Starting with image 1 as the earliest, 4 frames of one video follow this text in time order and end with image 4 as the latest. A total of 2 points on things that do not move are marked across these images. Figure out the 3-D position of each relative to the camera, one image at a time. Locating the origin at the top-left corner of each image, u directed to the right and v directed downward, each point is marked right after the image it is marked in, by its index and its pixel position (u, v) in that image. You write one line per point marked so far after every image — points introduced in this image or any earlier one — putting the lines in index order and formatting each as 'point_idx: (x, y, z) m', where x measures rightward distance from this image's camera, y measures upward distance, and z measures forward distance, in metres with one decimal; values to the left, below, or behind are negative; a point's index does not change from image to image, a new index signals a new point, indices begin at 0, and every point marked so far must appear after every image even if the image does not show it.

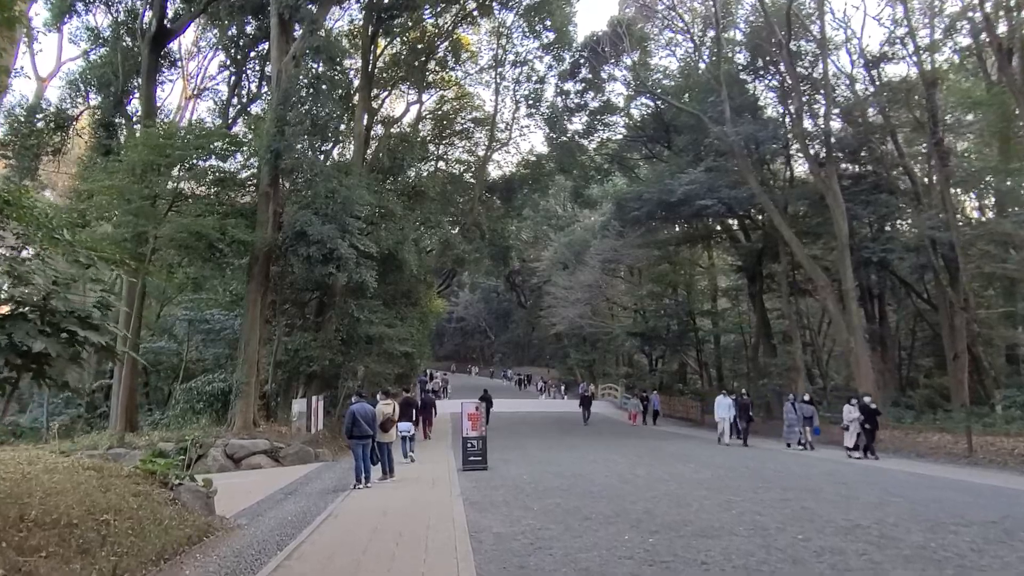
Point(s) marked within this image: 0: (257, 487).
0: (-4.3, -3.3, +13.2) m
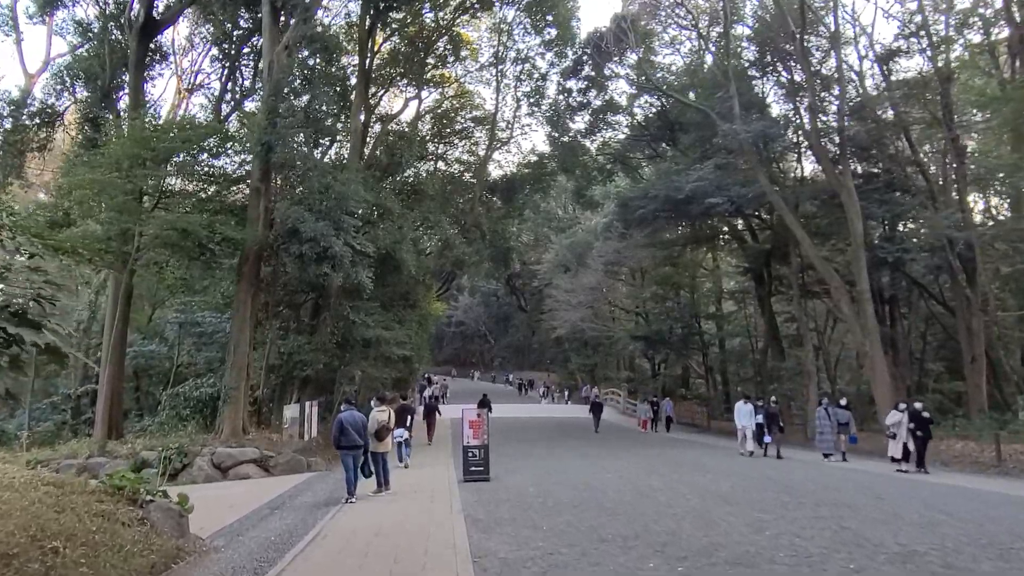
0: (-4.2, -3.3, +12.3) m
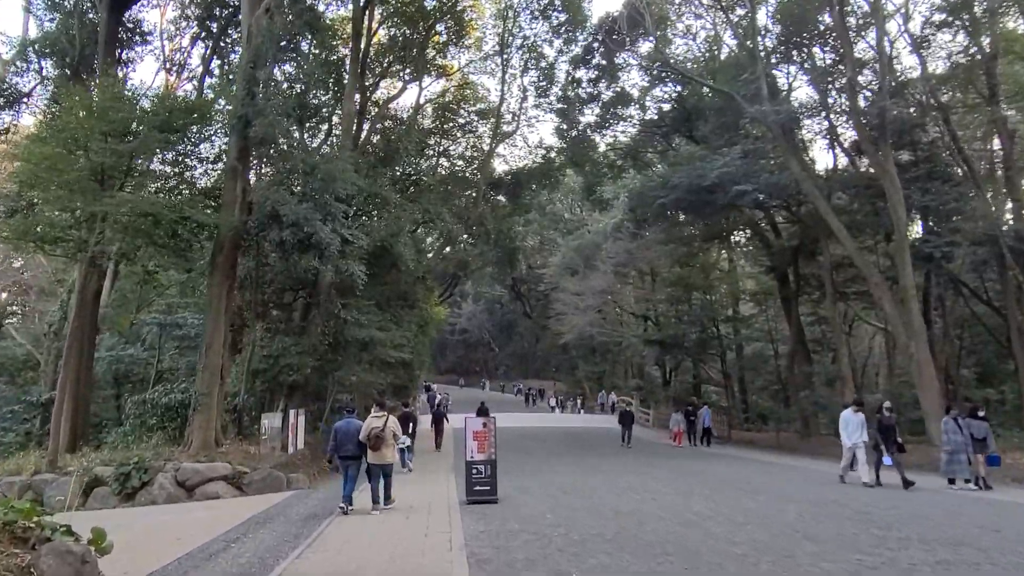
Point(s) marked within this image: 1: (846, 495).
0: (-4.0, -3.1, +10.3) m
1: (+4.6, -2.8, +10.8) m
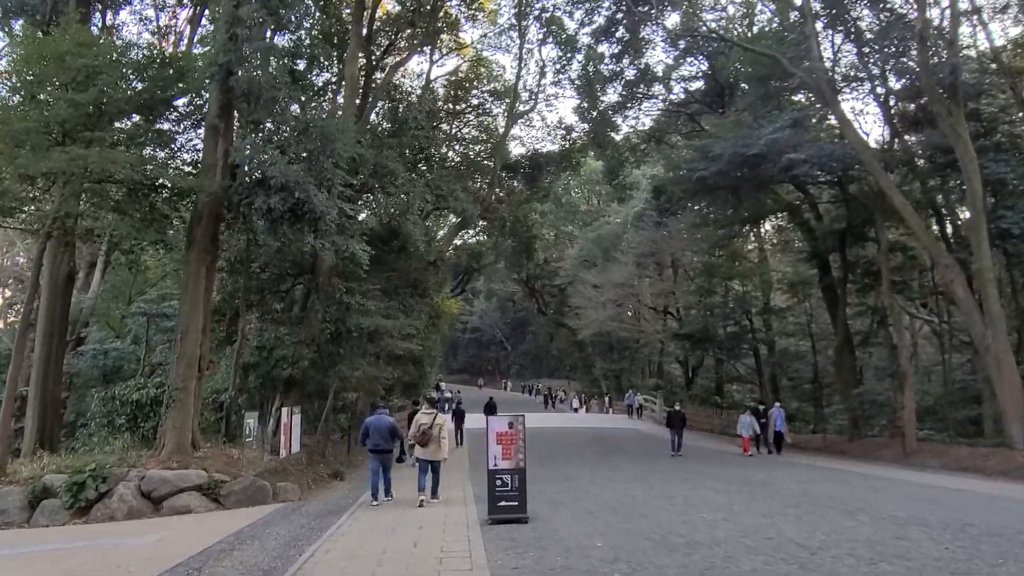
0: (-3.7, -2.7, +8.2) m
1: (+4.9, -2.5, +8.6) m
